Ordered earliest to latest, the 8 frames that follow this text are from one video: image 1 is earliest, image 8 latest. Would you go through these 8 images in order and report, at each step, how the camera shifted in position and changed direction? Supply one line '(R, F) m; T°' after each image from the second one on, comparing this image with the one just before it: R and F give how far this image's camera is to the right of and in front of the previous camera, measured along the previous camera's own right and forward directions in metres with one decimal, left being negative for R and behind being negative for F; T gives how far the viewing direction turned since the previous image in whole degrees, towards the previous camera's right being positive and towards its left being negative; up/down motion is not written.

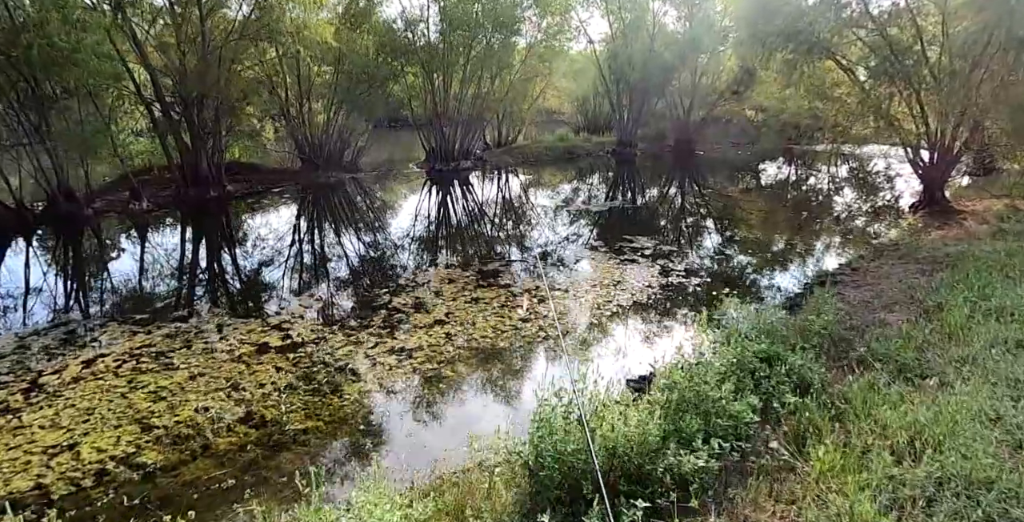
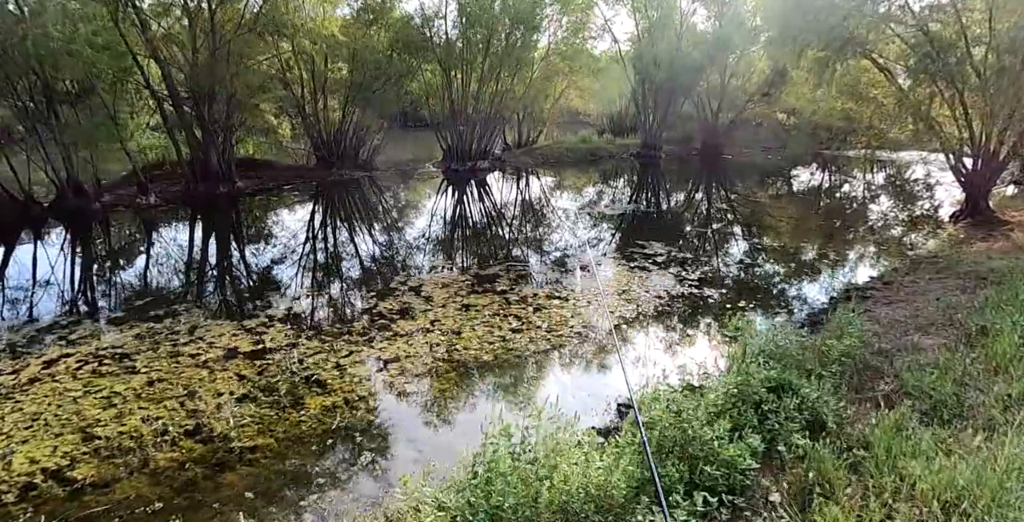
(+0.4, +0.6) m; -3°
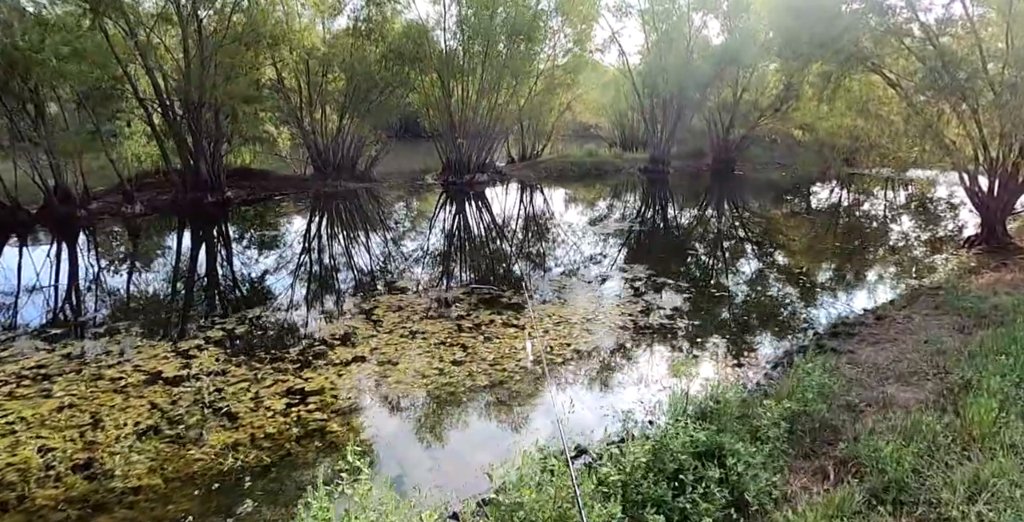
(+0.7, +0.5) m; -2°
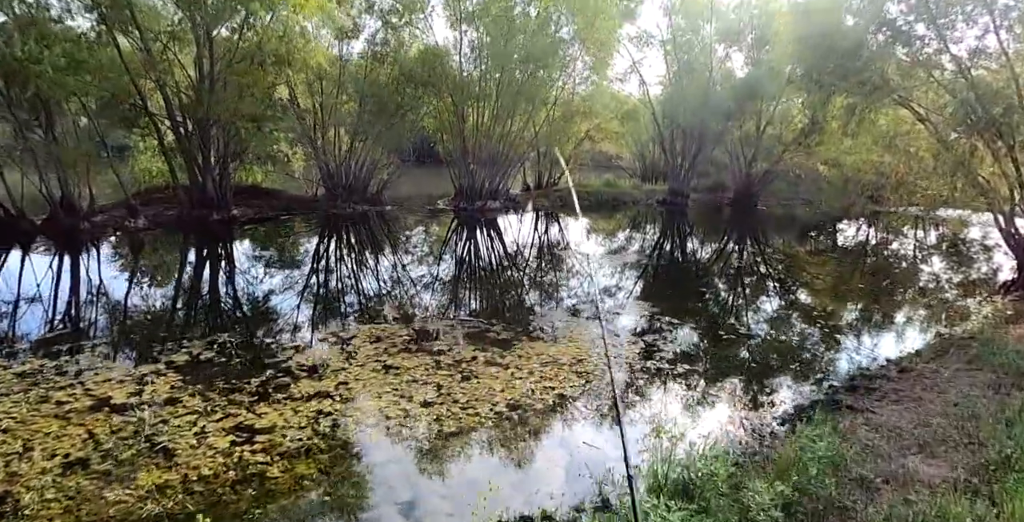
(+0.4, +0.5) m; -2°
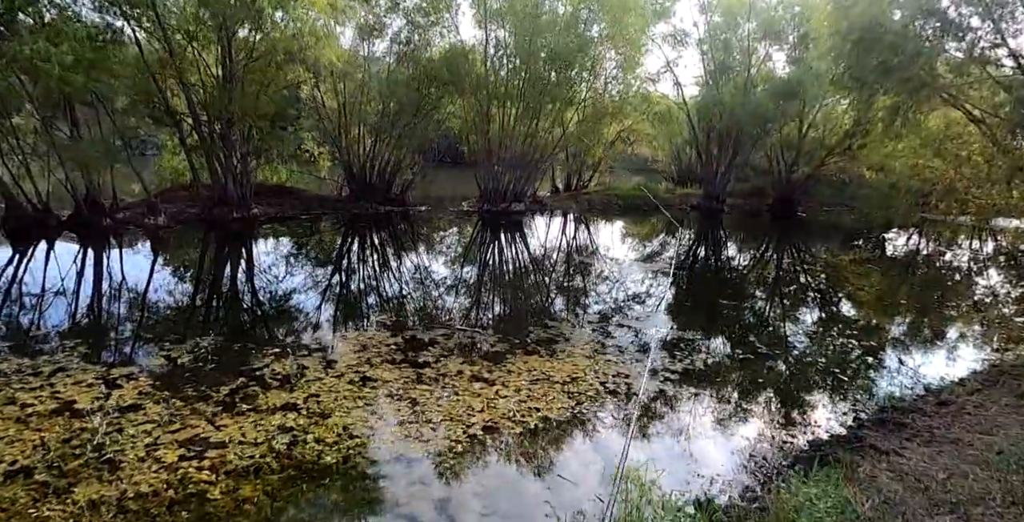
(+0.5, +0.5) m; -4°
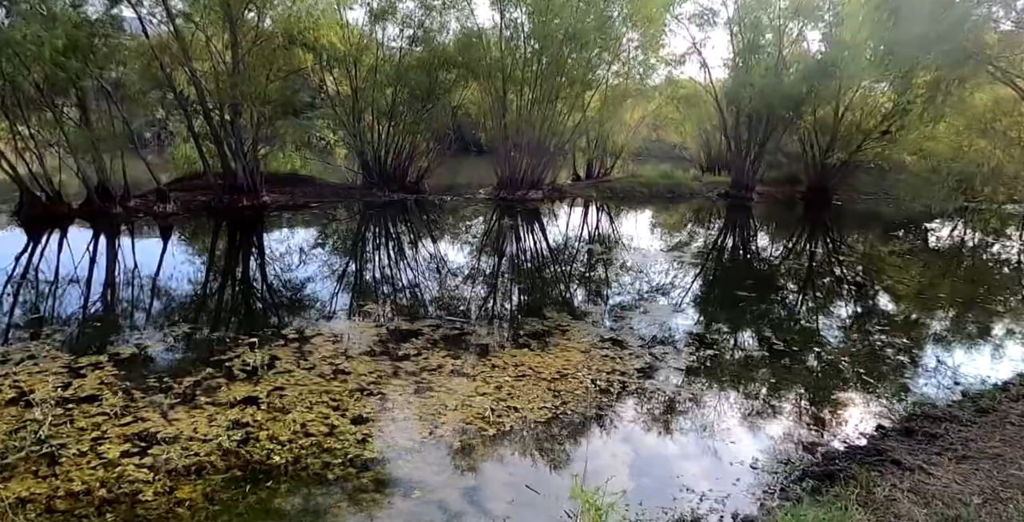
(+0.4, +0.5) m; -3°
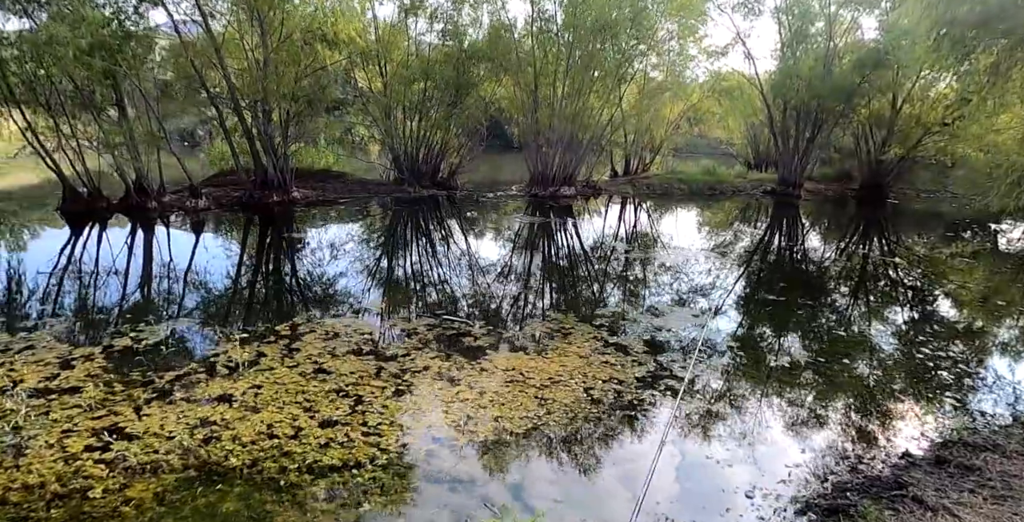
(+0.5, +0.4) m; -4°
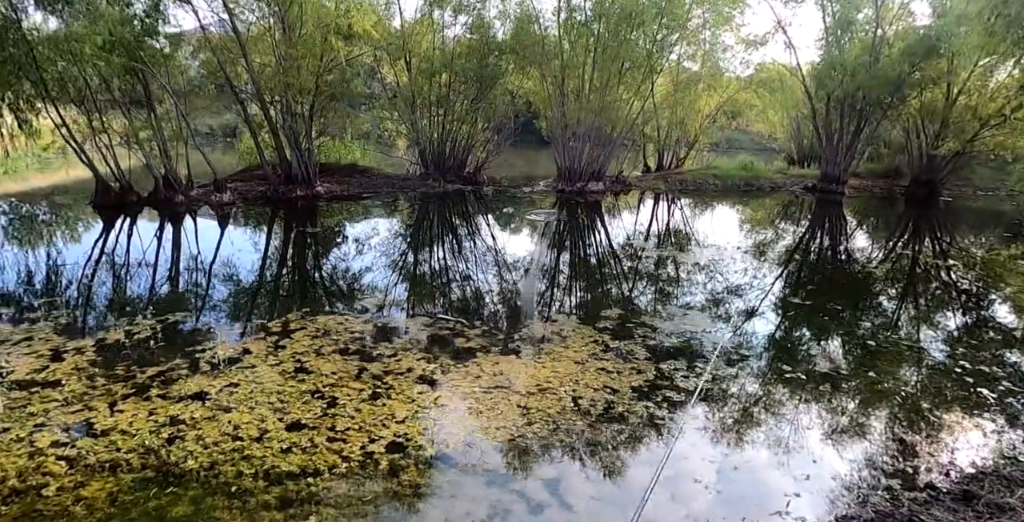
(+0.4, +0.3) m; -4°
